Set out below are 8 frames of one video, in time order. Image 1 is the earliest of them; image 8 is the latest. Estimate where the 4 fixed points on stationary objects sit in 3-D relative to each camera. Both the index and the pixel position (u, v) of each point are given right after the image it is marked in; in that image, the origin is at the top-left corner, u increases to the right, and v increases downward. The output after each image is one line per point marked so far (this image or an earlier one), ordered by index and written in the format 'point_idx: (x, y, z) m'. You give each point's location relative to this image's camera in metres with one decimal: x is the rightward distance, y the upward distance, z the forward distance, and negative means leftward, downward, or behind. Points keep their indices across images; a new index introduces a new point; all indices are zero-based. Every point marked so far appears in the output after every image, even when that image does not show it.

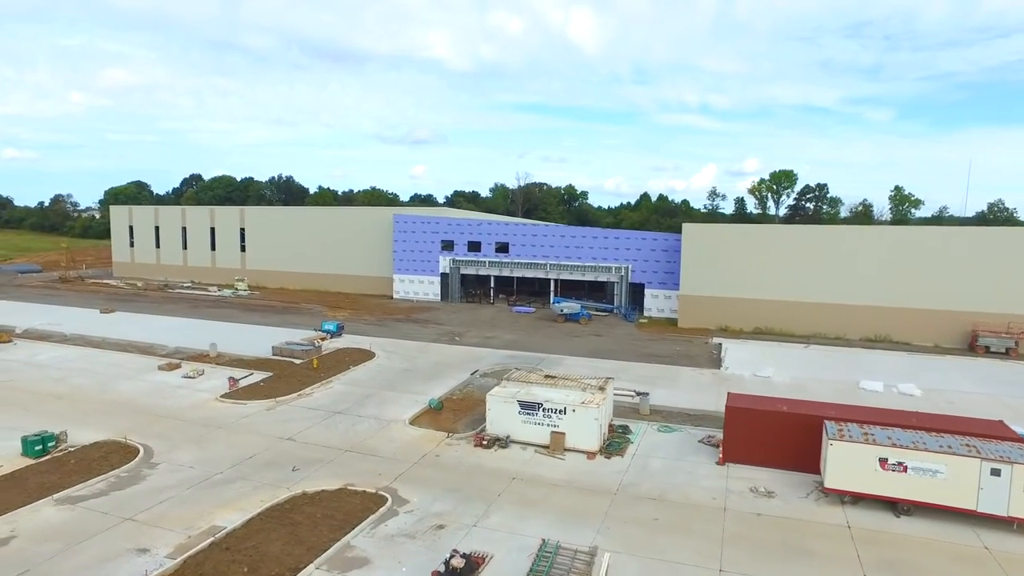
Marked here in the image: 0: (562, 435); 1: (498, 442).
0: (+1.4, -4.0, +15.1) m
1: (-0.3, -4.3, +15.4) m
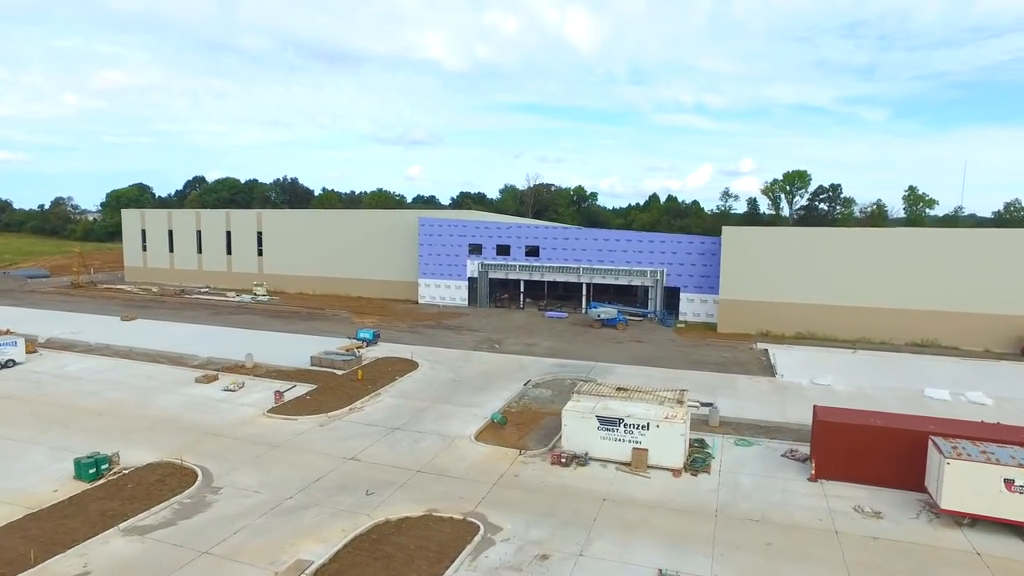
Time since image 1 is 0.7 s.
0: (+3.5, -4.3, +14.4) m
1: (+1.8, -4.6, +14.7) m
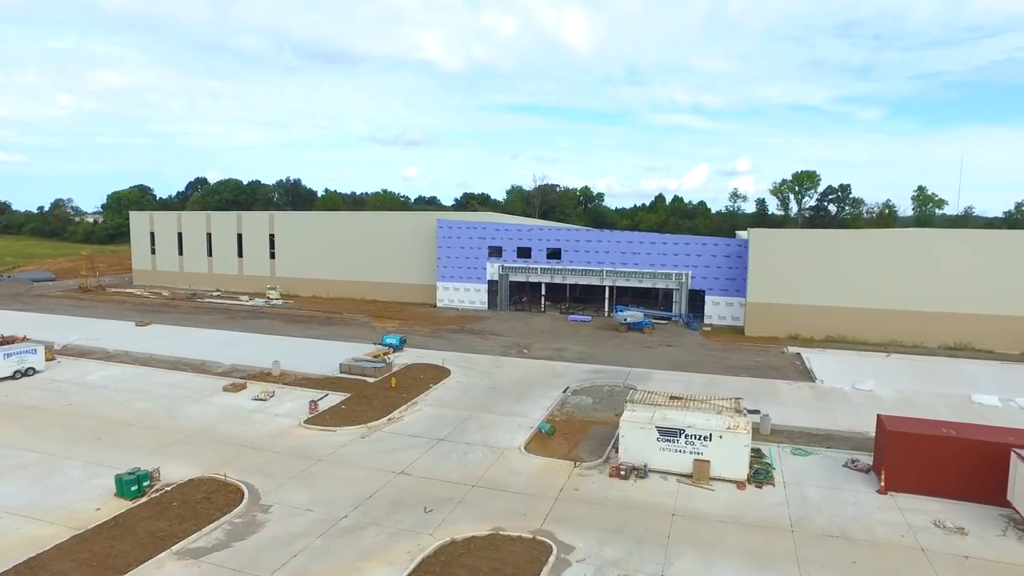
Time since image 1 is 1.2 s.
0: (+5.0, -4.4, +13.9) m
1: (+3.2, -4.8, +14.1) m
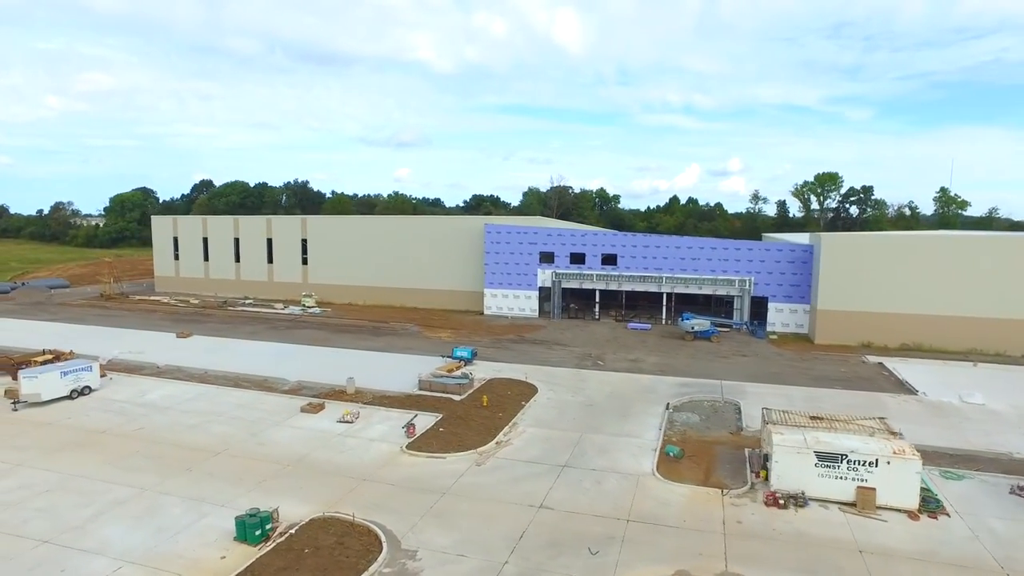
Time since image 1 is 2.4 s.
0: (+8.5, -4.8, +12.8) m
1: (+6.7, -5.1, +13.0) m
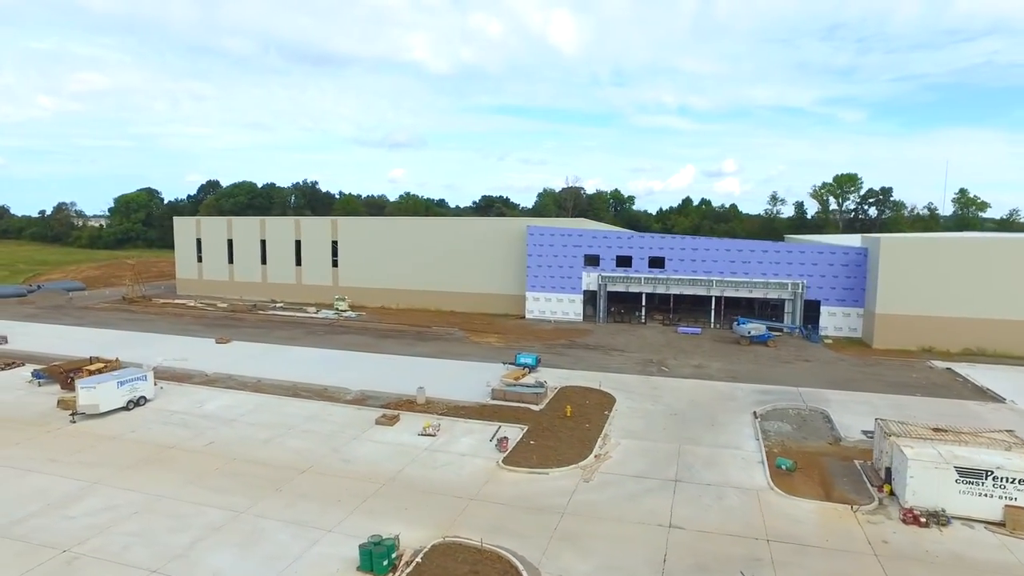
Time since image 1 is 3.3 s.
0: (+11.3, -5.0, +12.1) m
1: (+9.6, -5.3, +12.3) m
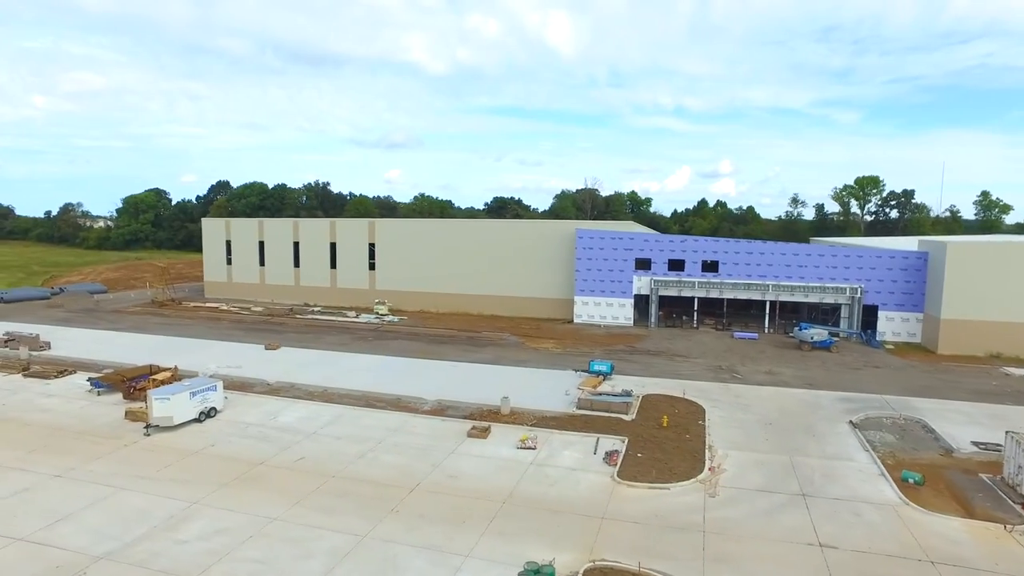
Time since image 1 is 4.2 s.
0: (+14.4, -5.2, +11.5) m
1: (+12.7, -5.5, +11.8) m
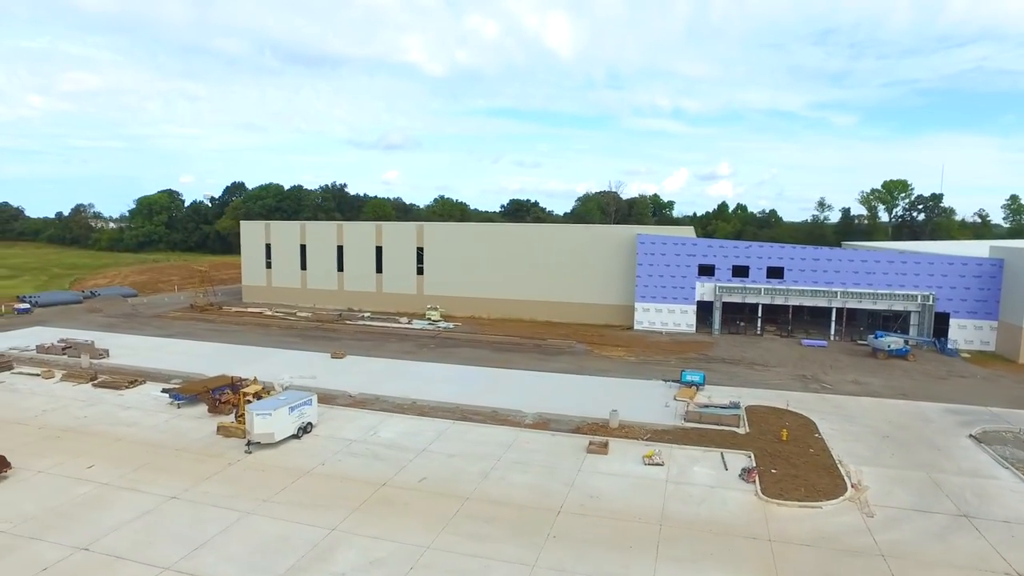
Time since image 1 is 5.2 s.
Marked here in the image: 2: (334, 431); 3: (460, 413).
0: (+18.1, -5.5, +11.0) m
1: (+16.4, -5.8, +11.2) m
2: (-6.0, -4.8, +18.2) m
3: (-2.0, -4.6, +19.6) m
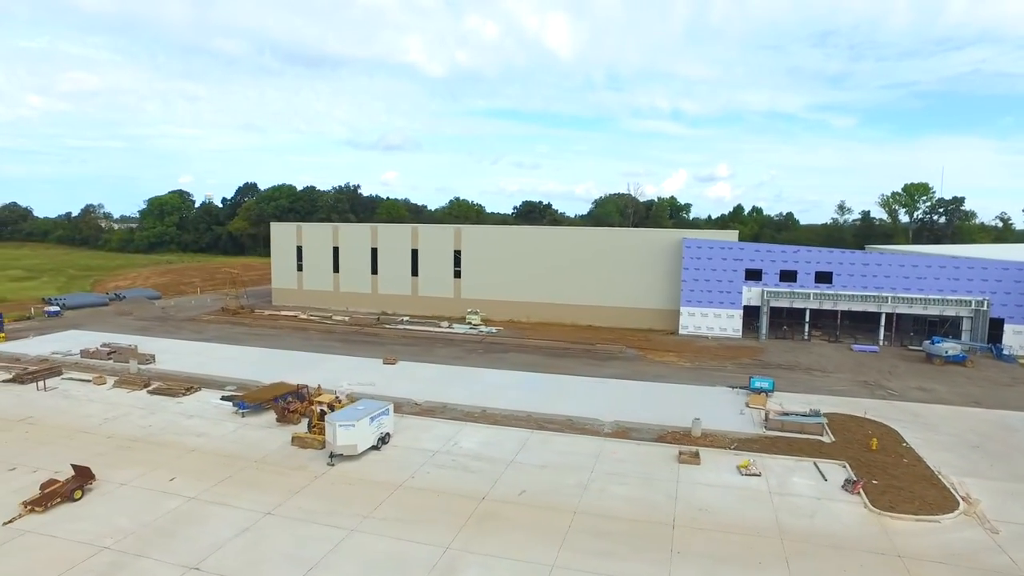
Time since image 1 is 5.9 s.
0: (+20.8, -5.7, +10.6) m
1: (+19.1, -6.0, +10.8) m
2: (-3.3, -5.0, +17.8) m
3: (+0.7, -4.8, +19.2) m
